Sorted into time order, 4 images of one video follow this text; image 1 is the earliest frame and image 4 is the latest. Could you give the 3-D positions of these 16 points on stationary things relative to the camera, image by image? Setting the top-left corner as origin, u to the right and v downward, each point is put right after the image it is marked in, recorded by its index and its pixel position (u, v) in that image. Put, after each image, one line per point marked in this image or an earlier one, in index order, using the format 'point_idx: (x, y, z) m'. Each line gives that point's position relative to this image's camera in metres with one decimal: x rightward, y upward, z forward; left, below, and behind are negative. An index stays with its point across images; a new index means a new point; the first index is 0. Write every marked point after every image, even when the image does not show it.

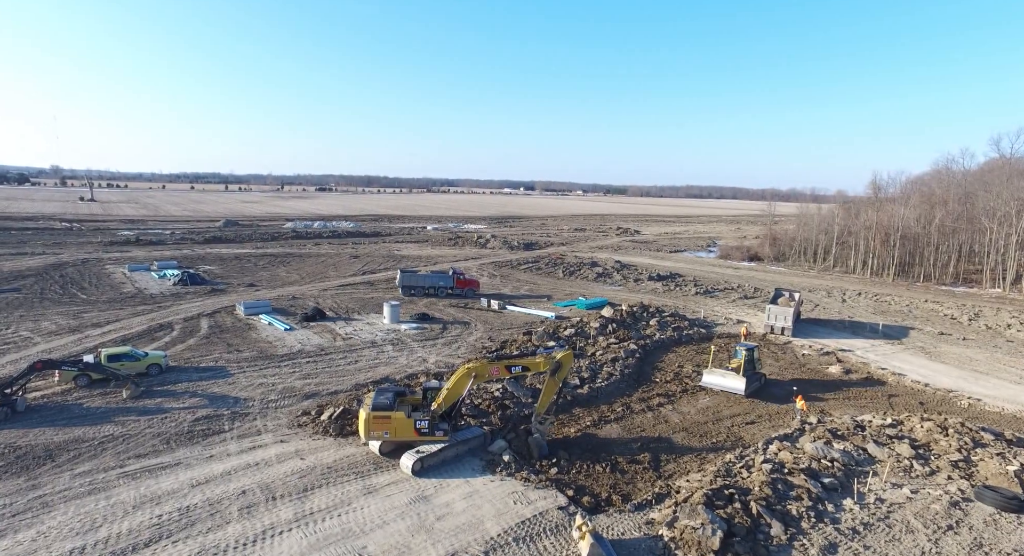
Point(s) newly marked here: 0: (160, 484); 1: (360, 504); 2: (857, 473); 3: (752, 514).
0: (-7.4, -4.2, +11.6) m
1: (-3.0, -4.4, +11.1) m
2: (+7.8, -4.4, +12.7) m
3: (+4.6, -4.5, +10.8) m
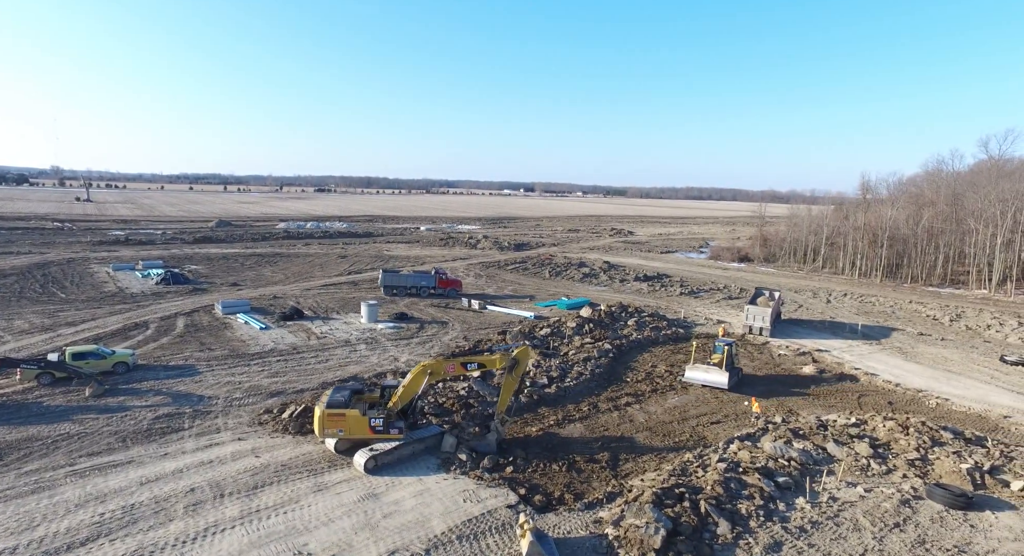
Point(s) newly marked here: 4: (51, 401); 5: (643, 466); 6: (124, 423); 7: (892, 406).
0: (-8.4, -4.2, +11.6) m
1: (-4.0, -4.4, +11.0) m
2: (+6.8, -4.4, +12.7) m
3: (+3.6, -4.5, +10.7) m
4: (-12.6, -3.4, +15.4) m
5: (+3.1, -4.4, +13.3) m
6: (-9.9, -3.7, +14.3) m
7: (+12.0, -4.0, +17.7) m
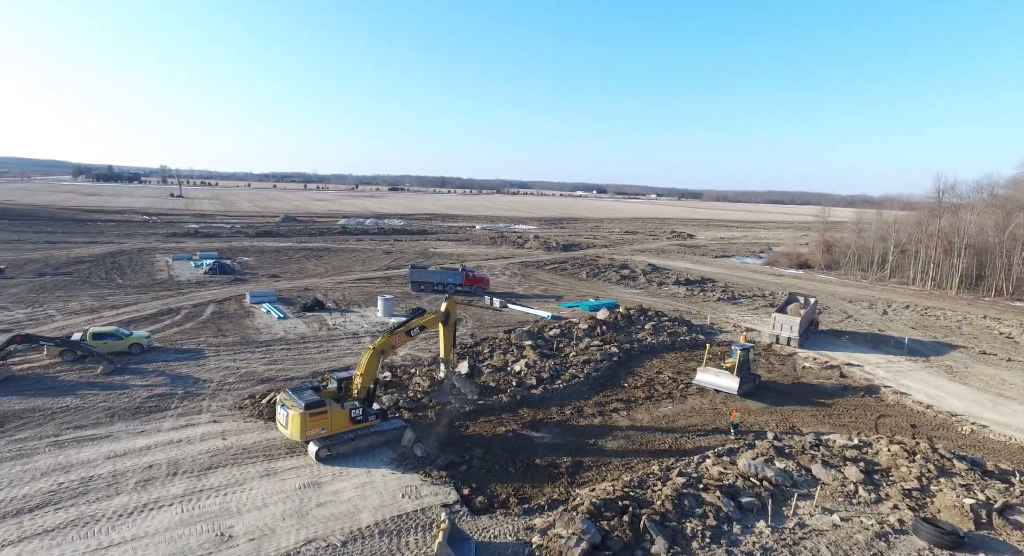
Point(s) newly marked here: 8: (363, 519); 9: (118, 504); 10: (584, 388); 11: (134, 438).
0: (-9.5, -3.8, +12.3) m
1: (-5.2, -4.1, +11.3) m
2: (+5.7, -4.5, +11.6) m
3: (+2.3, -4.5, +10.1) m
4: (-13.2, -2.9, +16.7) m
5: (+2.1, -4.4, +12.6) m
6: (-10.6, -3.3, +15.2) m
7: (+11.5, -4.3, +16.0) m
8: (-2.7, -4.4, +10.4) m
9: (-7.3, -4.2, +10.4) m
10: (+2.3, -3.5, +18.0) m
11: (-8.8, -3.7, +13.1) m
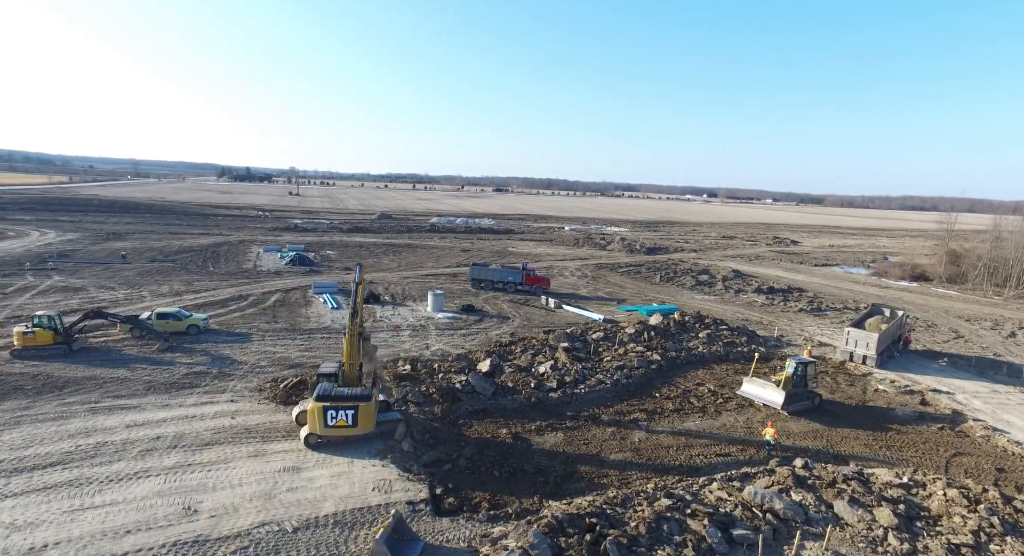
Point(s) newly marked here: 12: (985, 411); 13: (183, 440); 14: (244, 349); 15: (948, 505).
0: (-9.7, -3.4, +13.5) m
1: (-5.7, -3.9, +11.7) m
2: (+5.0, -4.5, +10.1) m
3: (+1.4, -4.4, +9.2) m
4: (-12.6, -2.4, +18.4) m
5: (+1.7, -4.4, +11.7) m
6: (-10.3, -2.8, +16.5) m
7: (+11.5, -4.6, +13.4) m
8: (-3.5, -4.2, +10.3) m
9: (-7.9, -3.8, +11.2) m
10: (+2.9, -3.5, +16.9) m
11: (-8.9, -3.3, +14.1) m
12: (+14.6, -4.1, +17.4) m
13: (-7.3, -3.6, +12.5) m
14: (-9.1, -2.4, +19.1) m
15: (+8.6, -4.4, +11.1) m
